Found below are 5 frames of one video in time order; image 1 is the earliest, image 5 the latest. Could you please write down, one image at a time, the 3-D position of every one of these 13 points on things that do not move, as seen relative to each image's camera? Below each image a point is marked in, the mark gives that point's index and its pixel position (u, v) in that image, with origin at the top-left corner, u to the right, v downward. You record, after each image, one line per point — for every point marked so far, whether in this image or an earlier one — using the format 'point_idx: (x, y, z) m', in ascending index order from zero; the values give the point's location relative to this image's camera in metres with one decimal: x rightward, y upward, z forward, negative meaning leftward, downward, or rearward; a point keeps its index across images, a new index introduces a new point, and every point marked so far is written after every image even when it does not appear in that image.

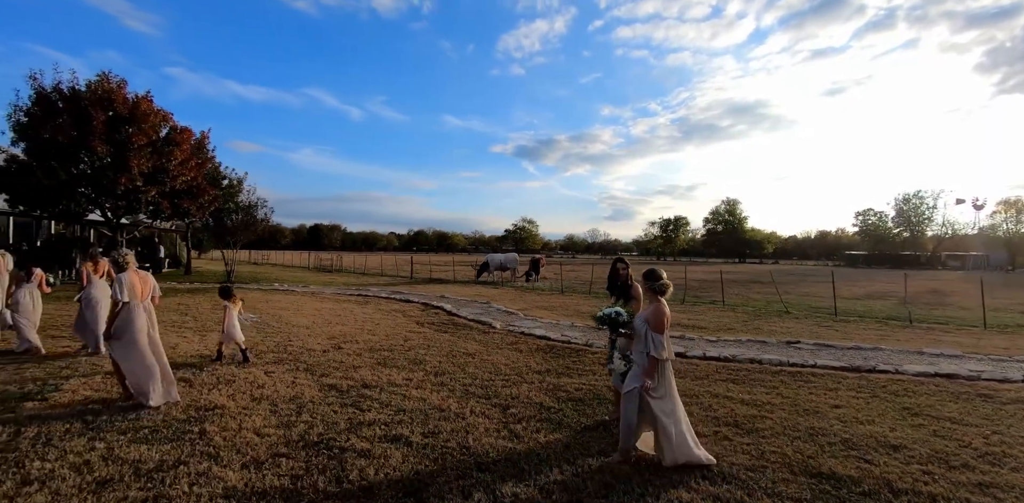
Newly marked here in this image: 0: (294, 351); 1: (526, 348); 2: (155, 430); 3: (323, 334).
0: (-4.9, -2.2, +9.4) m
1: (+0.4, -2.9, +12.5) m
2: (-4.9, -2.4, +5.8) m
3: (-4.9, -2.2, +11.0) m
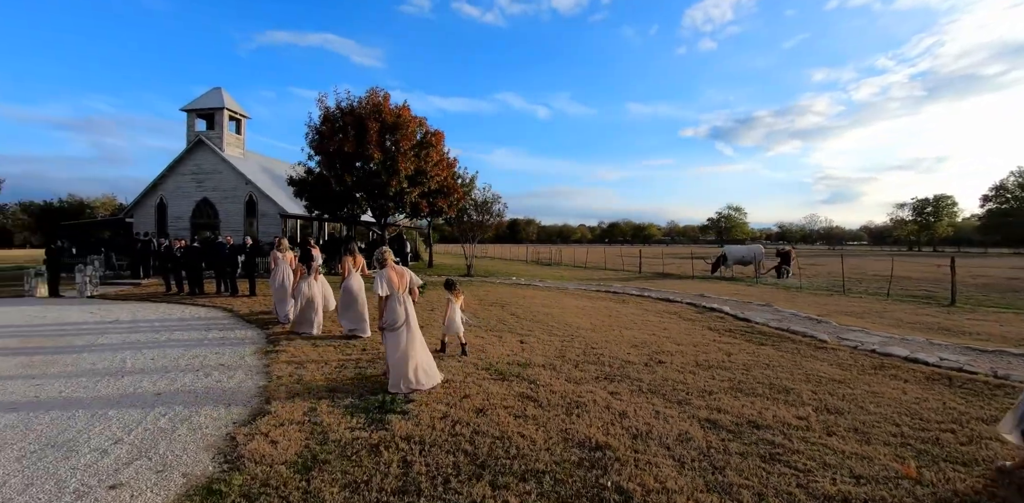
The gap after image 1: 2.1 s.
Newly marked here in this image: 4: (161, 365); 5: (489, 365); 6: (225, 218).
0: (+1.7, -1.9, +7.3) m
1: (+7.8, -2.4, +8.3) m
2: (+0.4, -2.1, +3.9) m
3: (+2.2, -1.8, +8.8) m
4: (-5.0, -1.5, +6.1) m
5: (-0.3, -1.7, +6.5) m
6: (-10.6, +1.3, +15.9) m
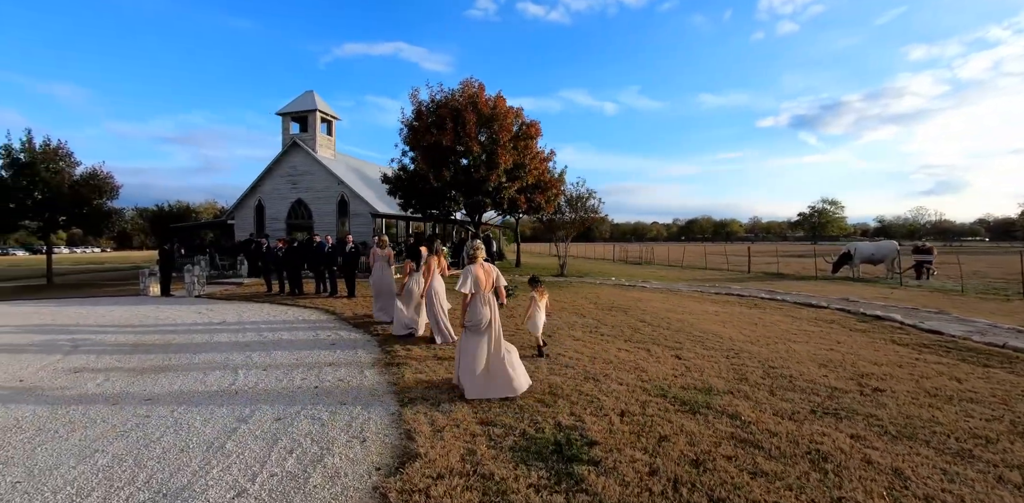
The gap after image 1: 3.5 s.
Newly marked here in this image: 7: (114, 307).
0: (+3.9, -1.8, +5.5) m
1: (+10.0, -2.2, +5.7) m
2: (+2.1, -1.9, +2.3) m
3: (+4.6, -1.7, +7.0) m
4: (-3.0, -1.5, +5.3) m
5: (+1.7, -1.6, +5.0) m
6: (-7.2, +1.2, +15.8) m
7: (-9.0, -1.3, +9.6) m
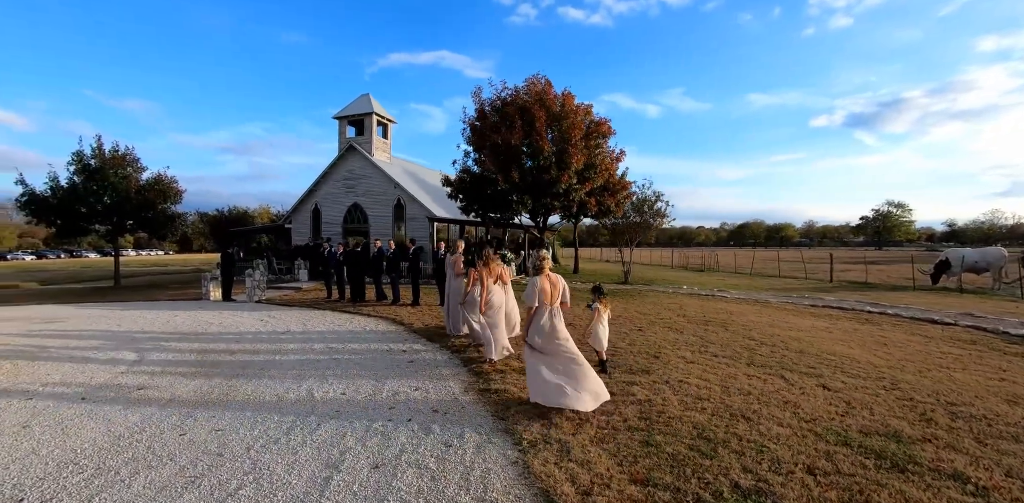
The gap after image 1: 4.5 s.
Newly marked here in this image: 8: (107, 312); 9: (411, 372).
0: (+5.1, -1.8, +4.2) m
1: (+11.2, -2.3, +3.9) m
2: (+3.1, -2.0, +1.2) m
3: (+6.0, -1.8, +5.6) m
4: (-1.7, -1.5, +4.6) m
5: (+2.9, -1.7, +3.9) m
6: (-5.0, +1.1, +15.4) m
7: (-7.4, -1.3, +9.4) m
8: (-9.0, -1.4, +9.5) m
9: (-1.3, -1.5, +5.2) m
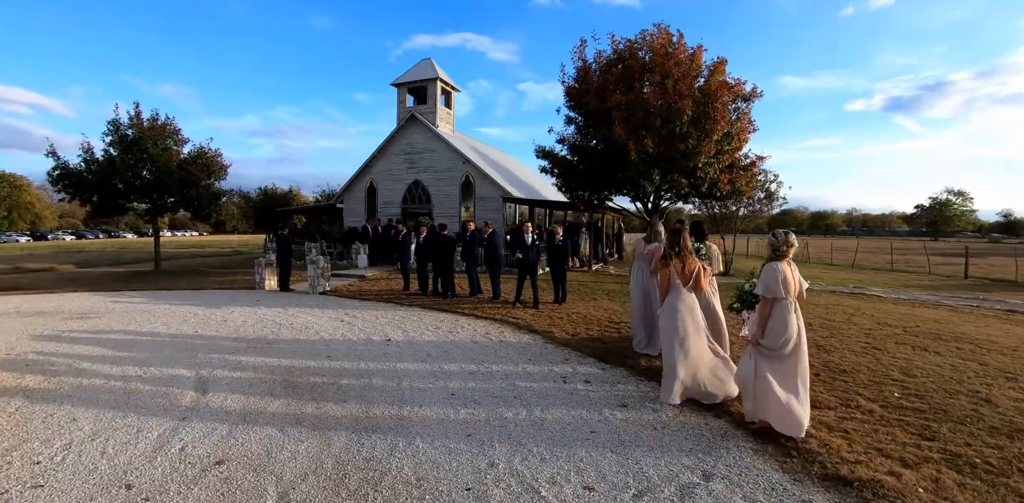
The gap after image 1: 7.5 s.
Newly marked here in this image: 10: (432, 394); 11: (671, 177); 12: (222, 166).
0: (+7.2, -1.8, +2.0) m
1: (+13.3, -2.4, +1.5) m
2: (+5.1, -2.0, -0.9) m
3: (+8.1, -1.7, +3.4) m
4: (+0.4, -1.4, +2.7) m
5: (+5.0, -1.6, +1.8) m
6: (-2.4, +1.6, +13.5) m
7: (-5.0, -1.0, +7.7) m
8: (-6.7, -1.0, +7.9) m
9: (+0.9, -1.4, +3.3) m
10: (-0.8, -1.3, +3.8) m
11: (+3.2, +1.7, +8.6) m
12: (-10.4, +3.0, +15.3) m
